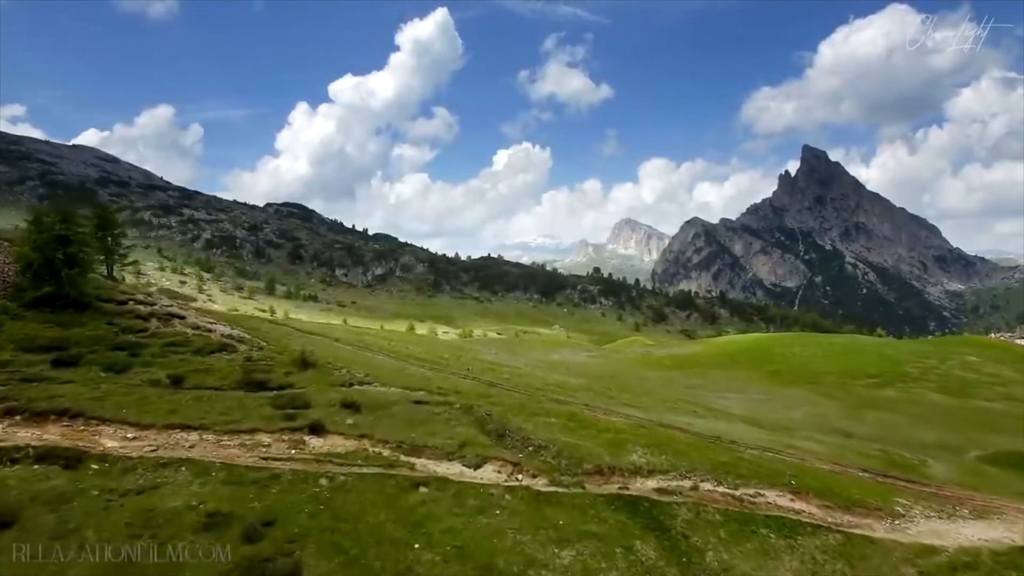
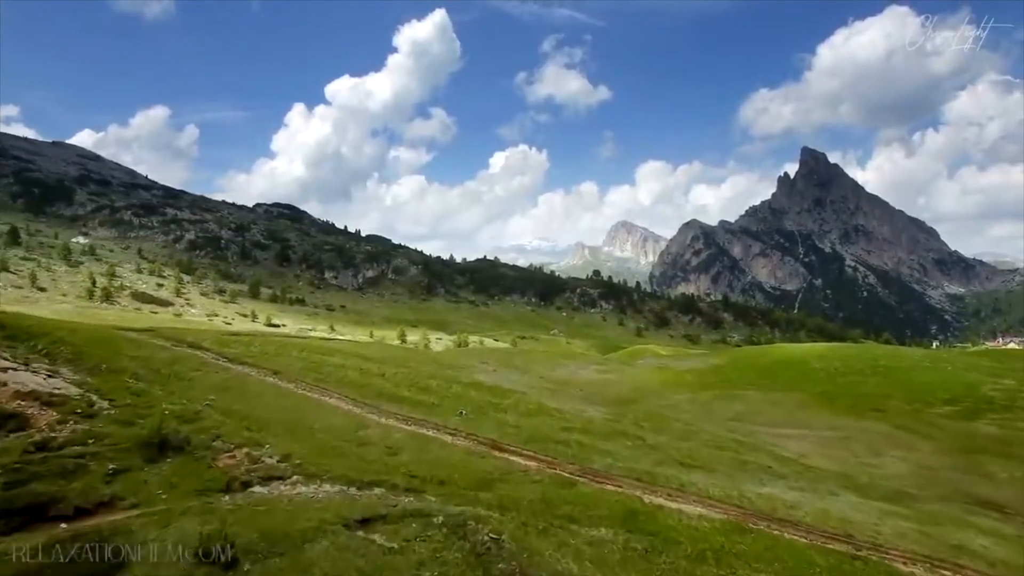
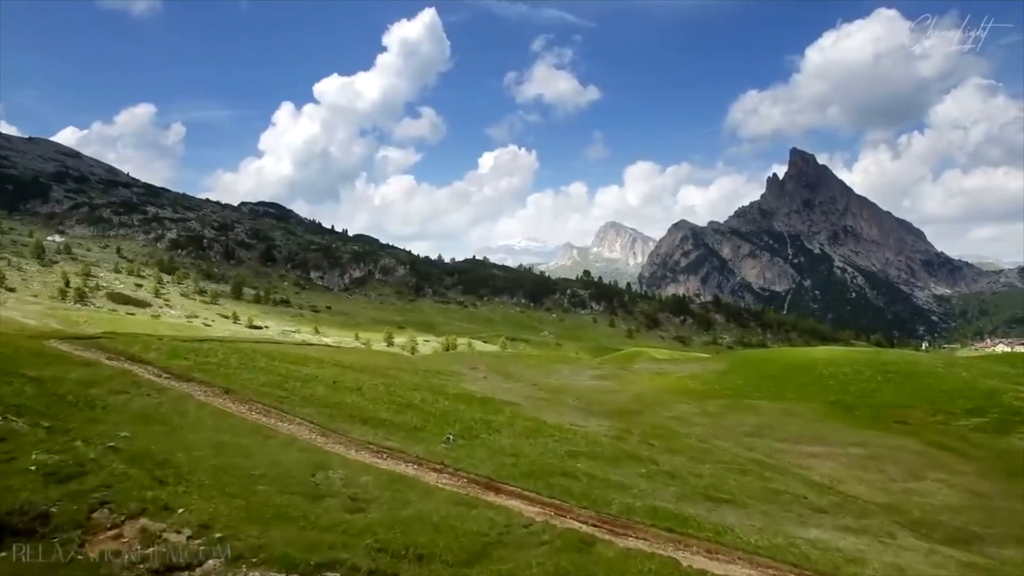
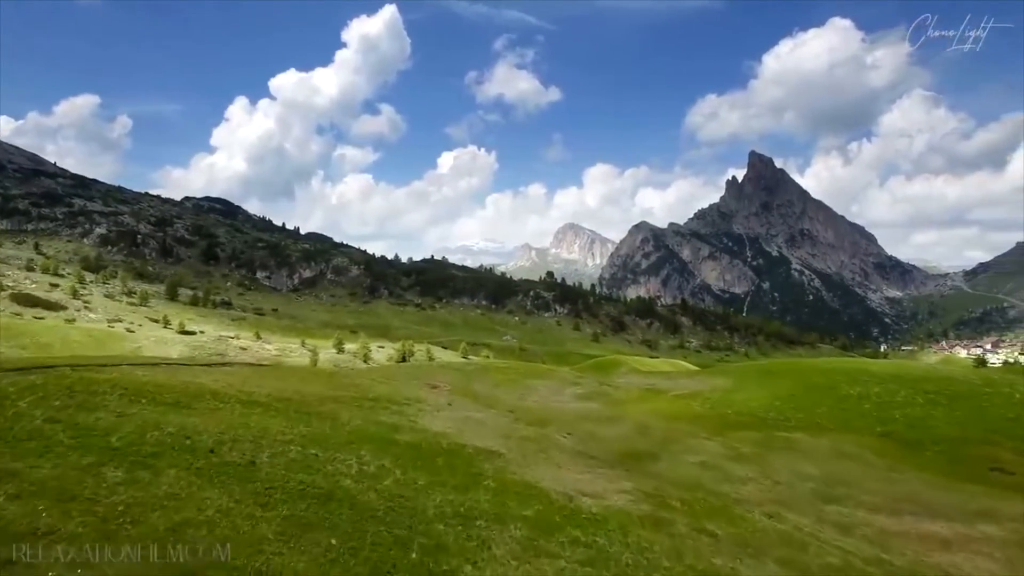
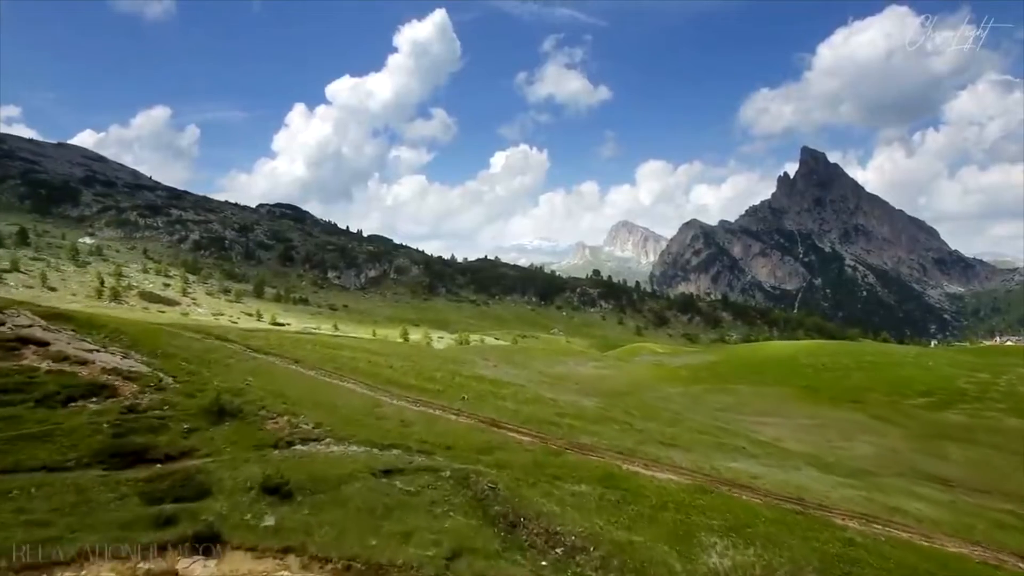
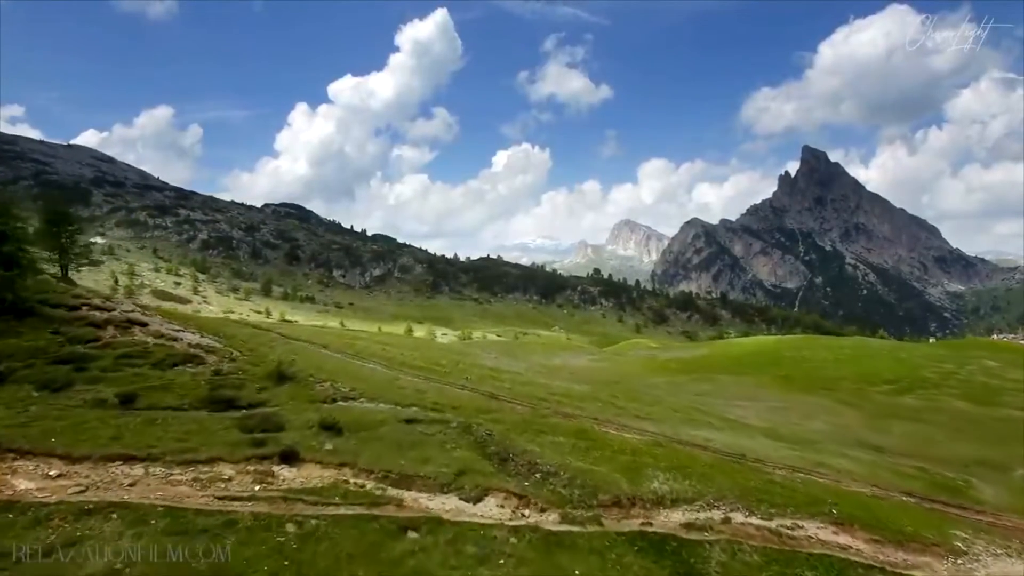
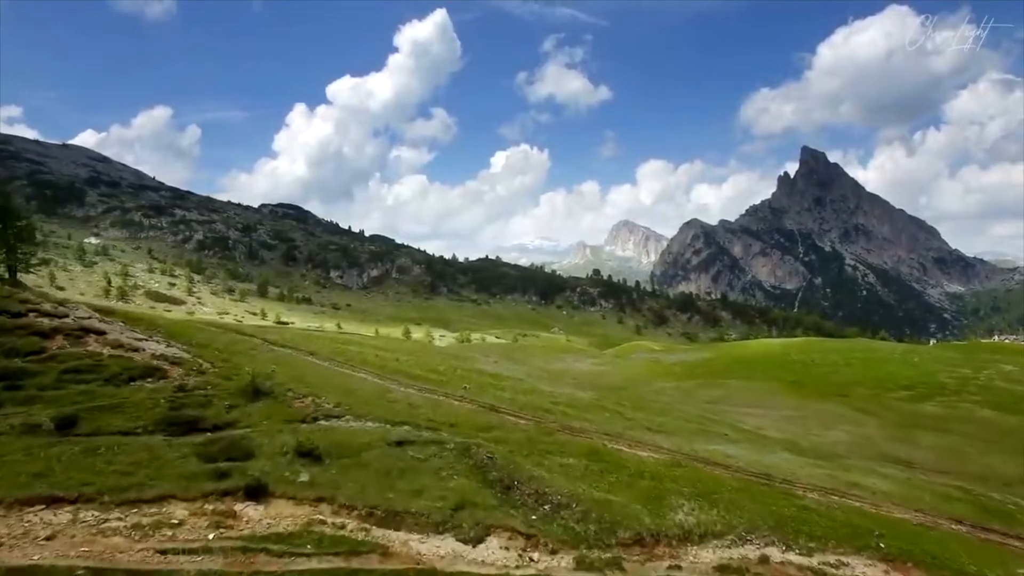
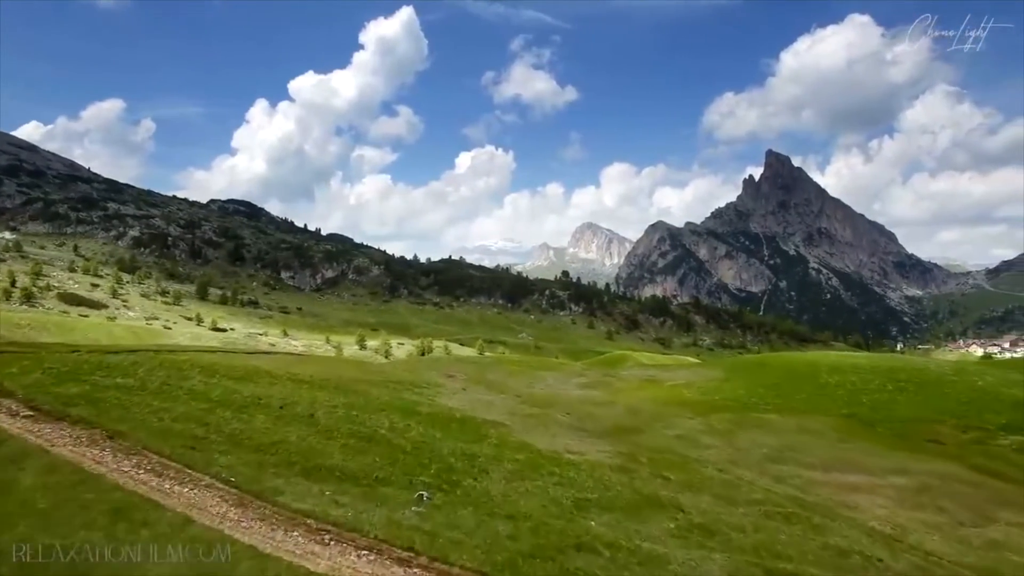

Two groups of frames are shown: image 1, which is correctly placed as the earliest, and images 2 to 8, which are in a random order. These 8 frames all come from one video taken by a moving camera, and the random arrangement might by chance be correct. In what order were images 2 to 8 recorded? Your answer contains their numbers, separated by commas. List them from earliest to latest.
6, 7, 5, 2, 3, 8, 4
